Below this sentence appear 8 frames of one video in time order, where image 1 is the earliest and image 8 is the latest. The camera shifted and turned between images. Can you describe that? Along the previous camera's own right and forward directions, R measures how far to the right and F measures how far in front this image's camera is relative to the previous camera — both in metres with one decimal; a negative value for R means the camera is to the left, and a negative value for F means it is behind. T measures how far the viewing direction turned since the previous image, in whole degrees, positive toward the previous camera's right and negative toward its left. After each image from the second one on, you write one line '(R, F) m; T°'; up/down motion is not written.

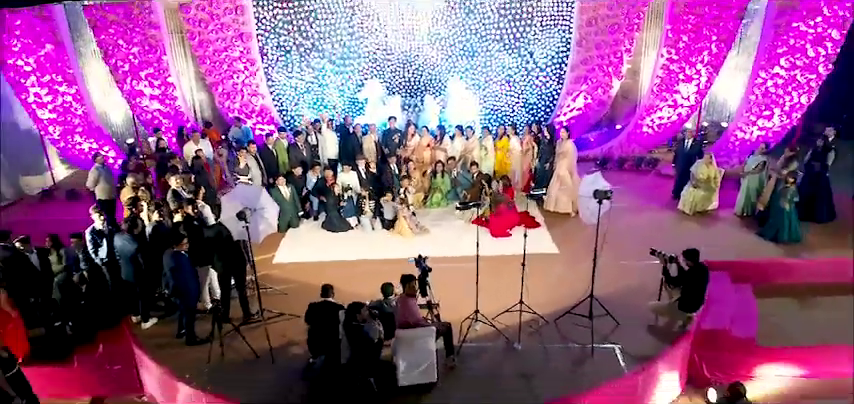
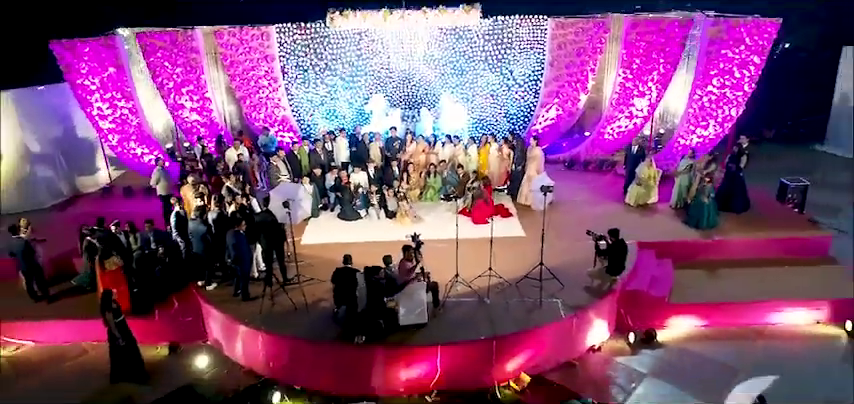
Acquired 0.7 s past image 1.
(+0.1, -1.6) m; 0°
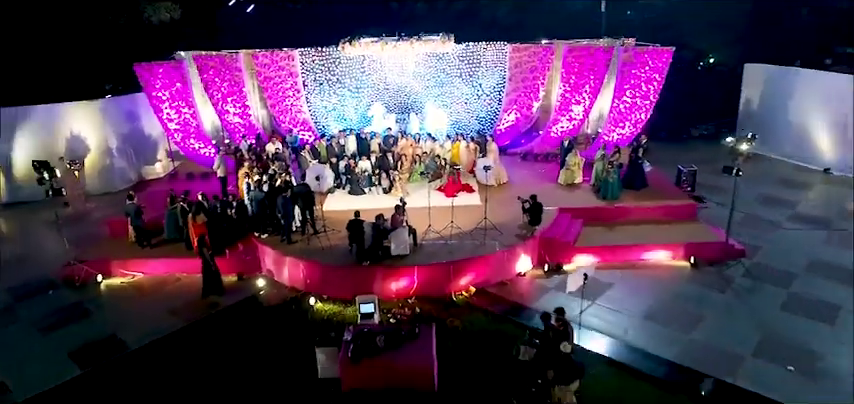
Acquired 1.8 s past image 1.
(+0.3, -3.1) m; 0°
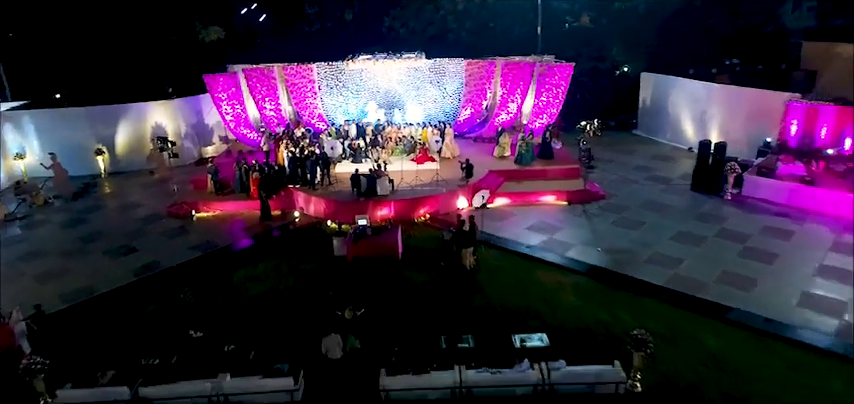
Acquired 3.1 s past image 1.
(+0.7, -5.4) m; 0°
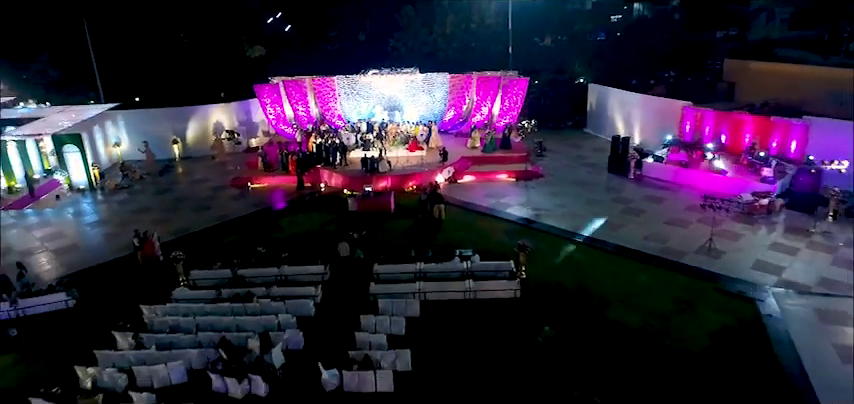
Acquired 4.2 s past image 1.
(+0.9, -5.8) m; -1°
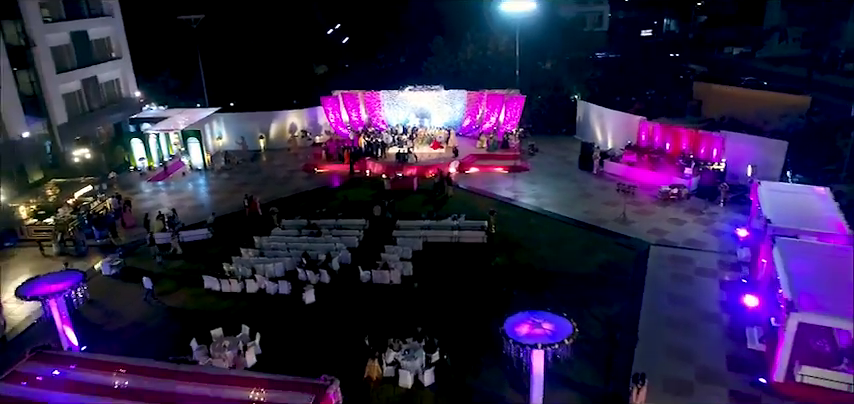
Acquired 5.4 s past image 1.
(+1.6, -7.5) m; -5°
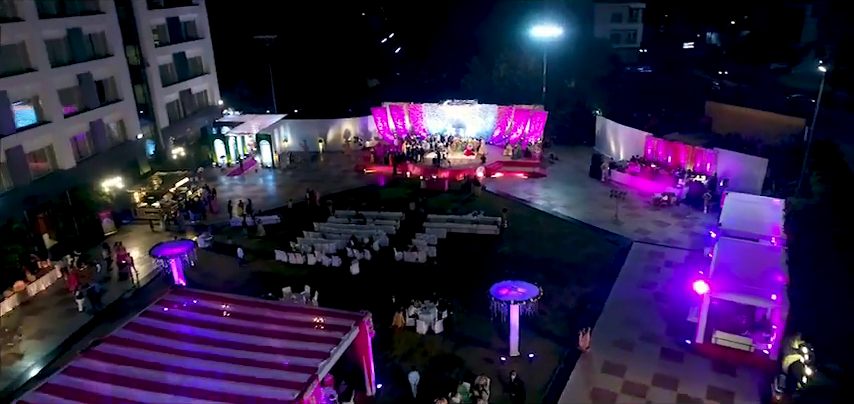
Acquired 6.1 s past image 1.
(+1.1, -4.9) m; -5°
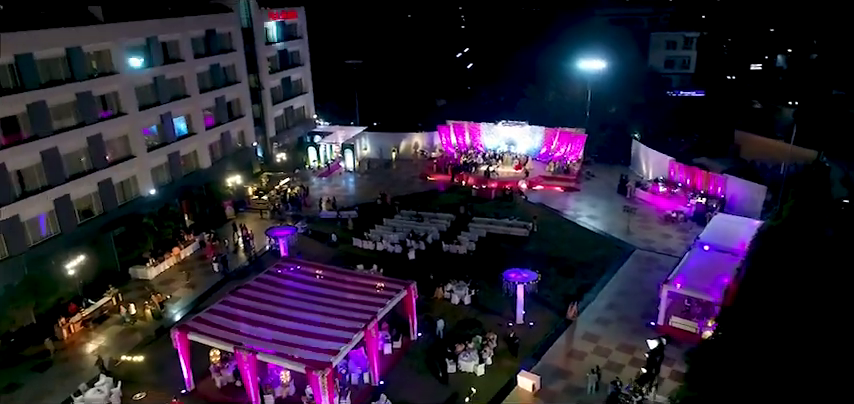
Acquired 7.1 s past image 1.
(+1.6, -6.6) m; -7°
